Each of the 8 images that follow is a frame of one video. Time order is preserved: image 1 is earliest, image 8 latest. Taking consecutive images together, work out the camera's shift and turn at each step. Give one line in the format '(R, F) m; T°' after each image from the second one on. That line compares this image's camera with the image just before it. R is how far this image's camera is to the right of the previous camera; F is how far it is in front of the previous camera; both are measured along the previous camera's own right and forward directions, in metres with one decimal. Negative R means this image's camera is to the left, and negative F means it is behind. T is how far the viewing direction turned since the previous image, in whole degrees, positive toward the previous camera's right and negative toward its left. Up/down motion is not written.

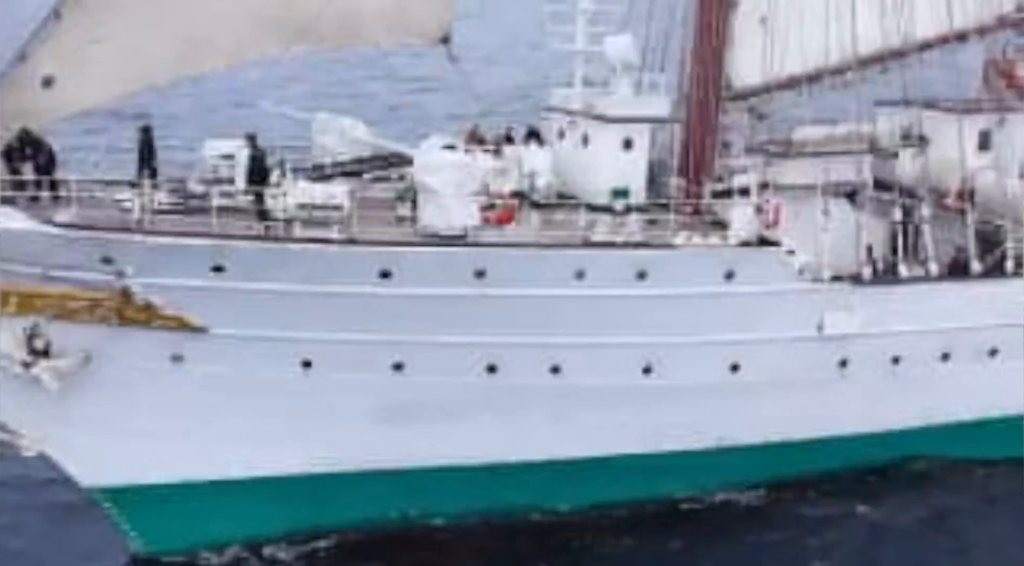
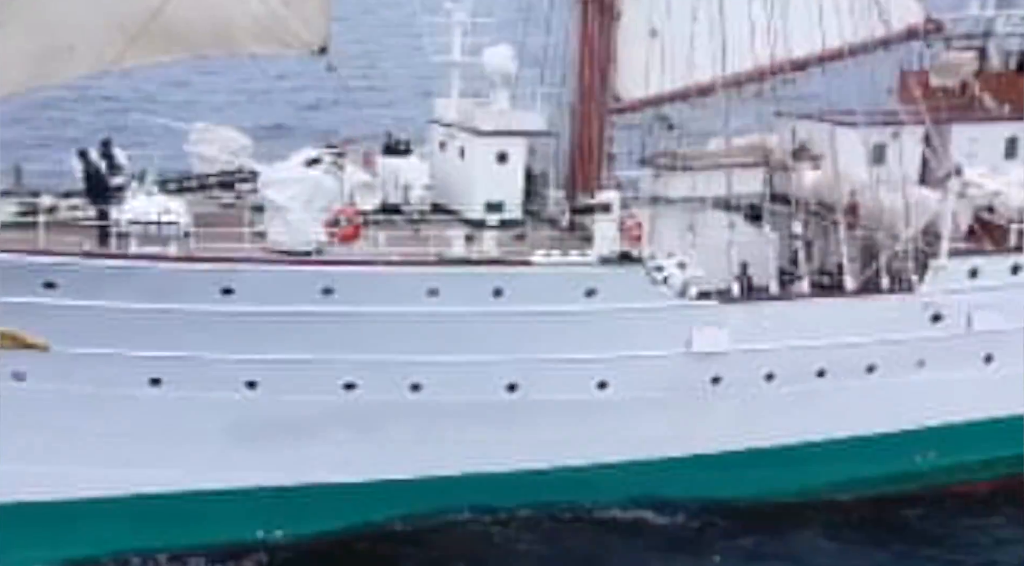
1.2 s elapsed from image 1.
(+0.9, +0.1) m; +1°
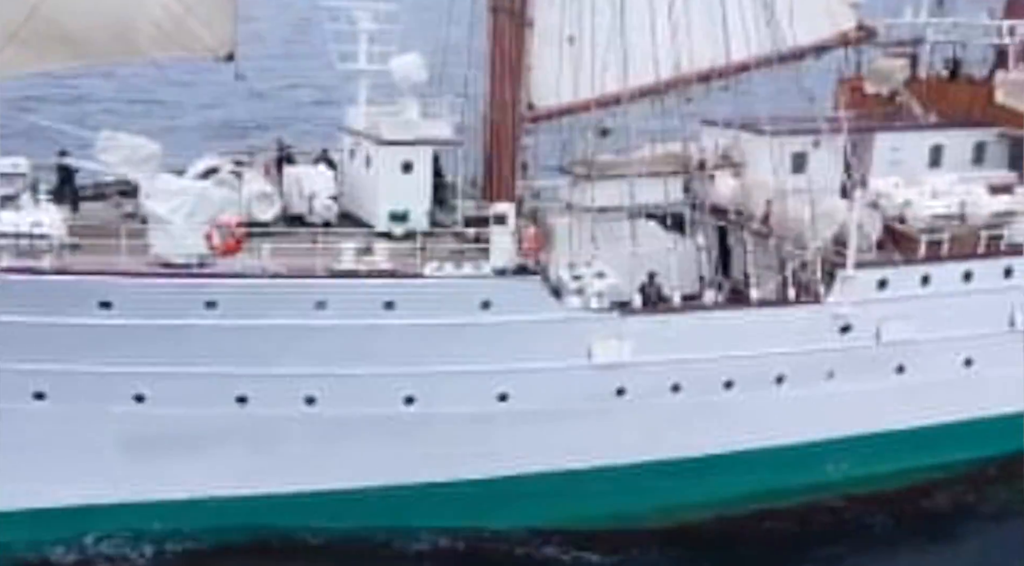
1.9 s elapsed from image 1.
(+0.7, +0.1) m; +1°
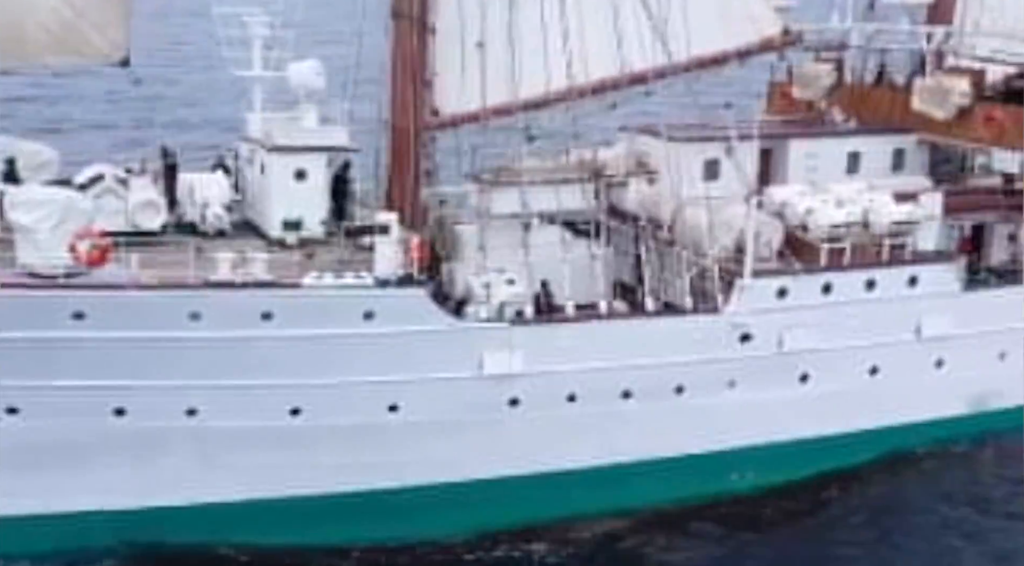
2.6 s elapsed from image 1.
(+0.8, +0.1) m; +1°
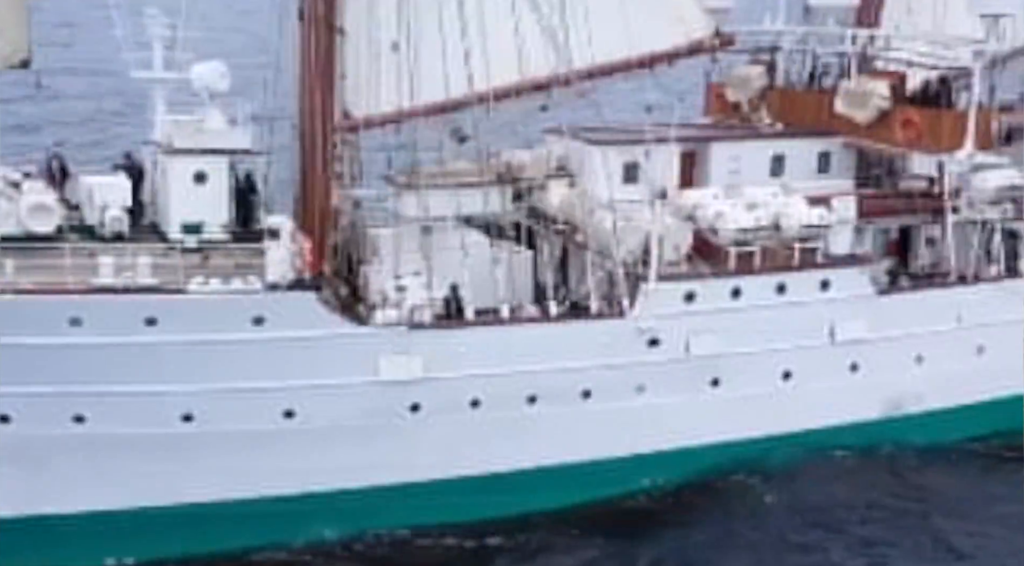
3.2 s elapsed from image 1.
(+0.7, +0.1) m; +1°
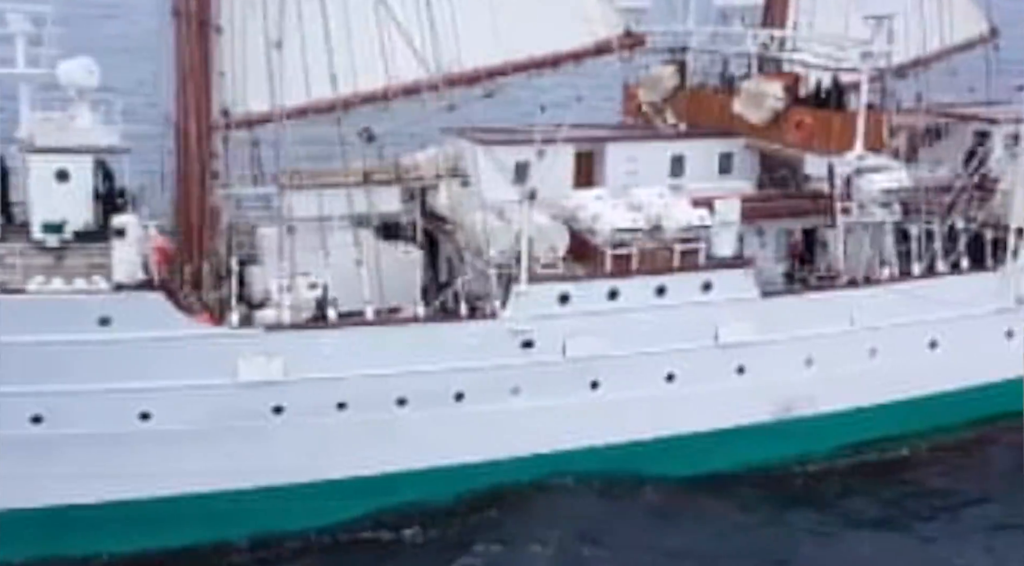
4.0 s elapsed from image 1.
(+1.0, +0.1) m; +1°
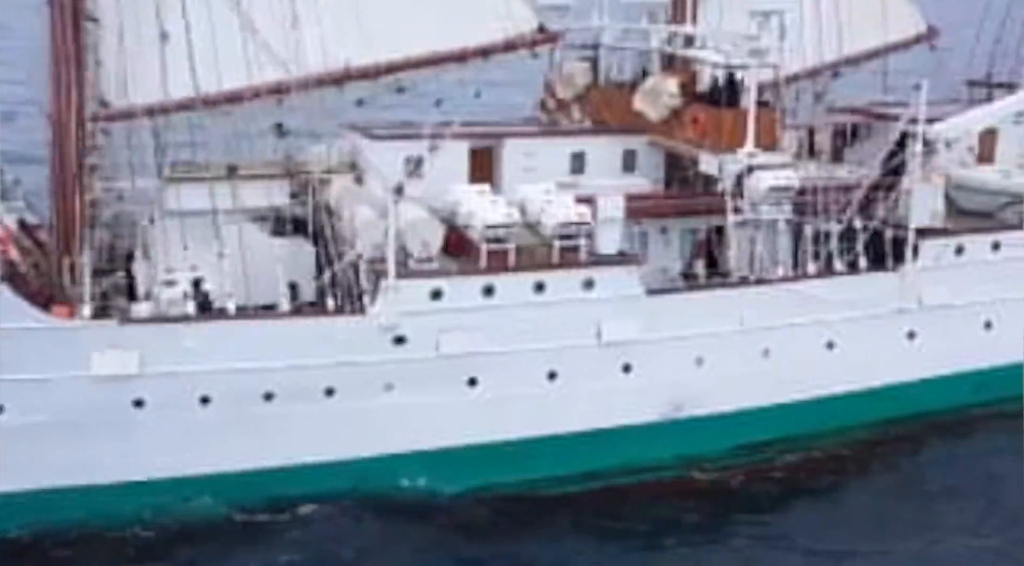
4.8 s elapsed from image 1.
(+1.2, +0.1) m; 0°
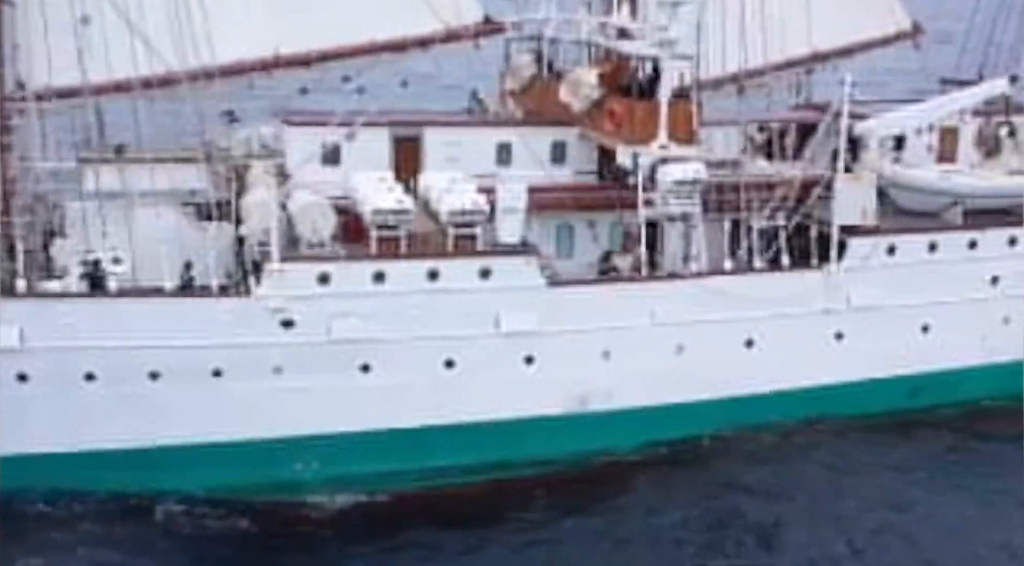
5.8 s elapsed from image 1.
(+1.7, +0.1) m; -3°
